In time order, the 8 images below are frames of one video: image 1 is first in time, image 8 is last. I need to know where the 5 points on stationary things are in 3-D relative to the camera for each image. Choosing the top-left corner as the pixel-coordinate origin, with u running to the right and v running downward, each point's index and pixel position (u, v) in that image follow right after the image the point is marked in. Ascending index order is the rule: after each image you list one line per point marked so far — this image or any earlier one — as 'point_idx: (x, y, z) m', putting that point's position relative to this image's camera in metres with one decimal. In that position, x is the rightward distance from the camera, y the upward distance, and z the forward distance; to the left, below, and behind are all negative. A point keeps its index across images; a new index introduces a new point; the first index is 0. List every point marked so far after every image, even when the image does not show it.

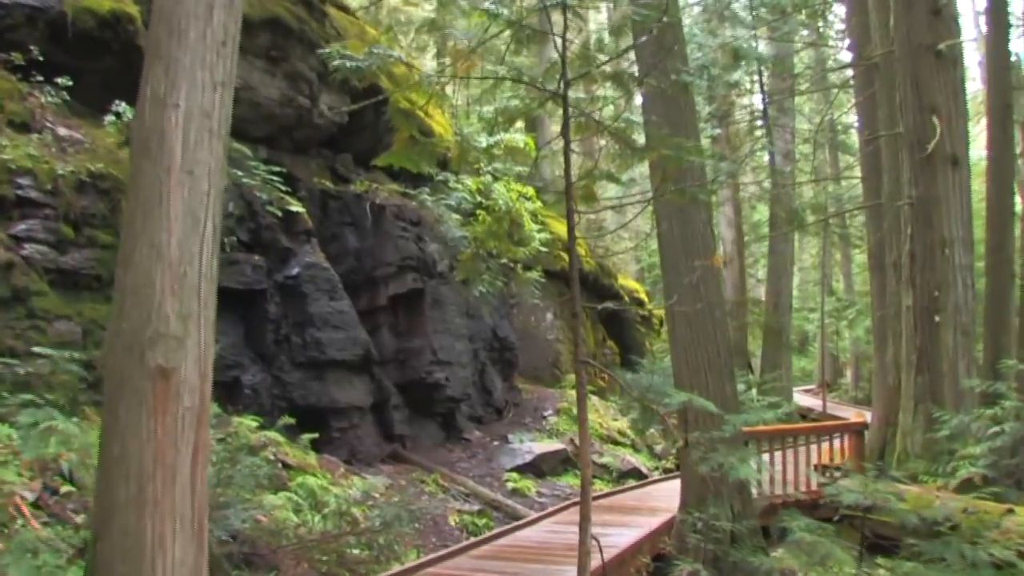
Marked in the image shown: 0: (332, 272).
0: (-1.2, +0.1, +9.9) m
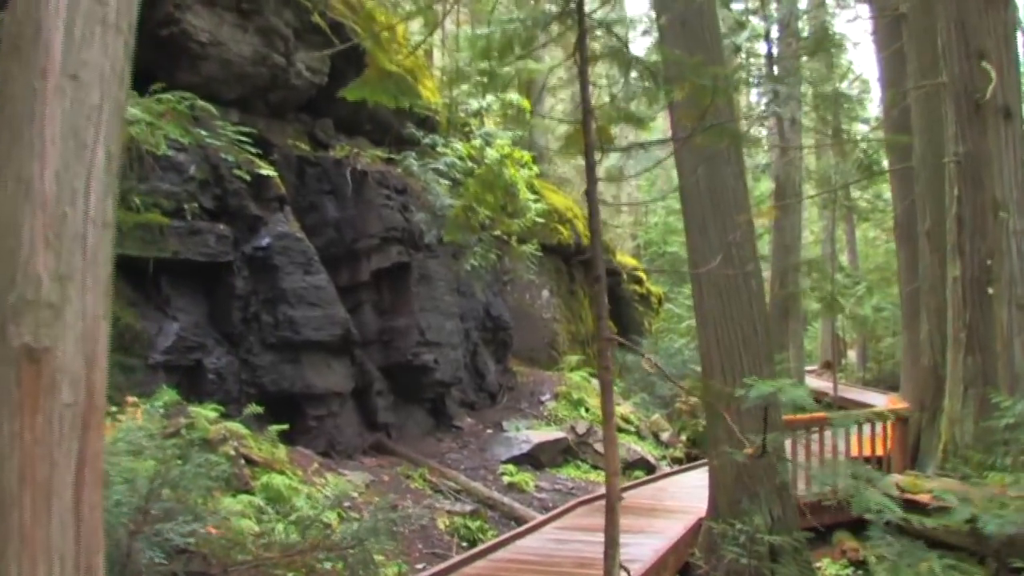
0: (-1.2, +0.3, +8.9) m
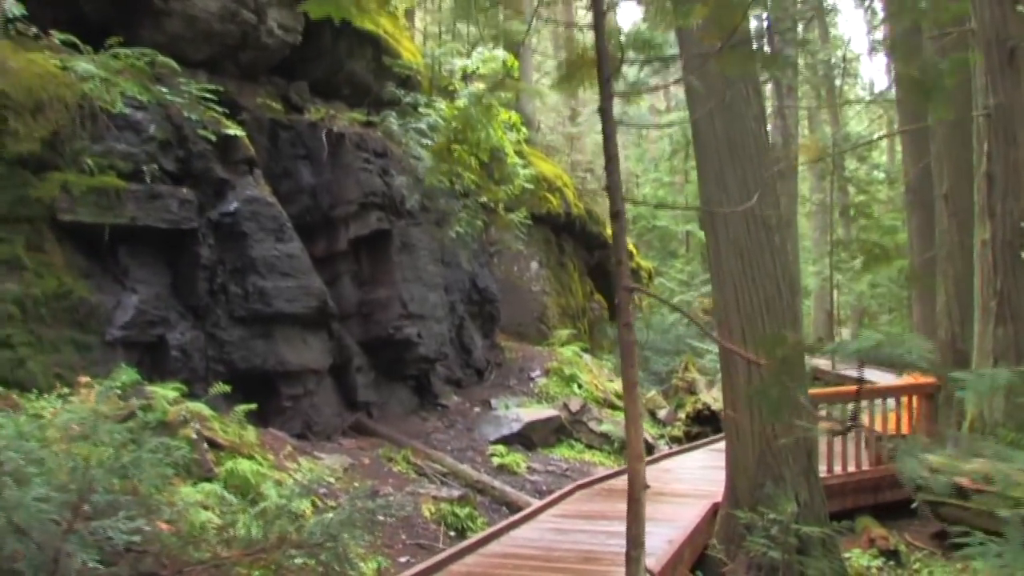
0: (-1.3, +0.4, +8.3) m
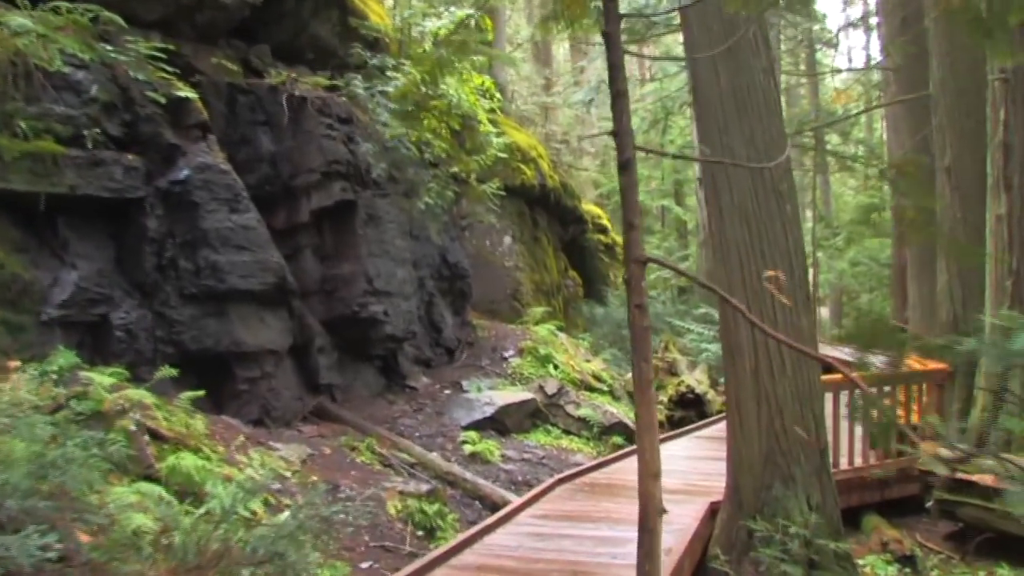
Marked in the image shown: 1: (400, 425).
0: (-1.4, +0.6, +7.7) m
1: (-0.6, -0.7, +7.9) m
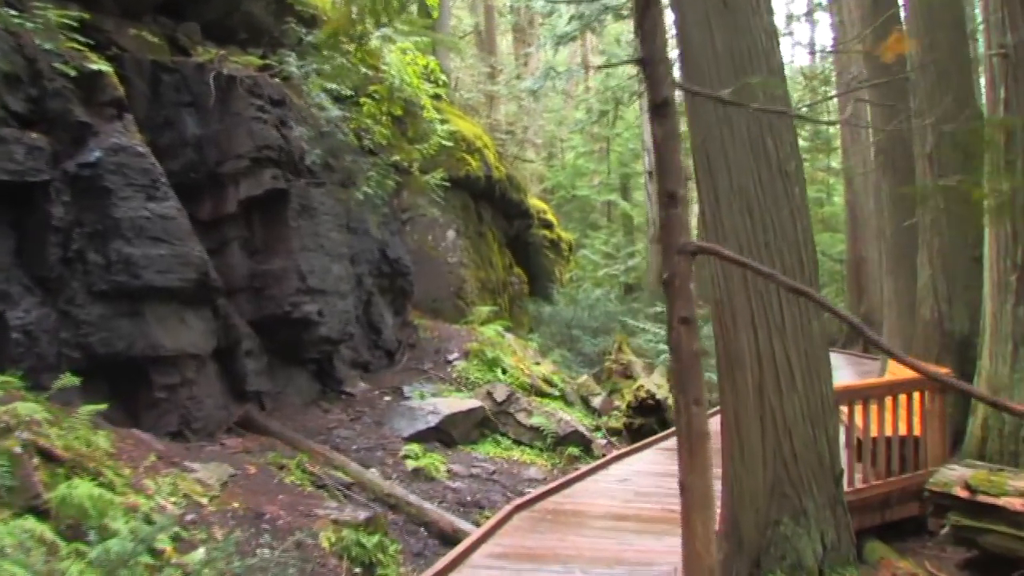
0: (-1.7, +0.6, +6.9) m
1: (-0.9, -0.7, +7.2) m
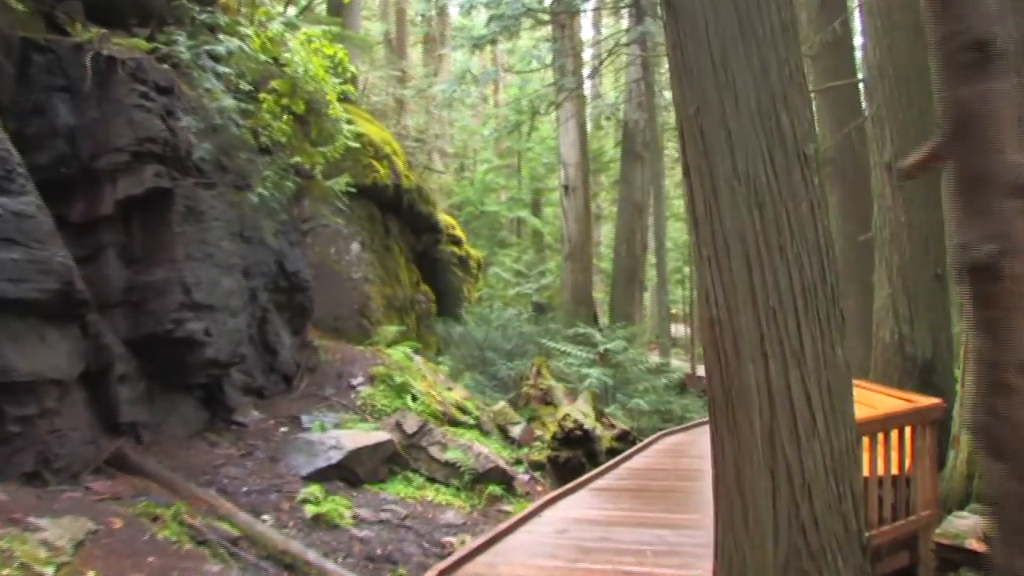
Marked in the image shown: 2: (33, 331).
0: (-2.0, +0.5, +5.8) m
1: (-1.2, -0.8, +6.2) m
2: (-1.9, -0.2, +5.9) m
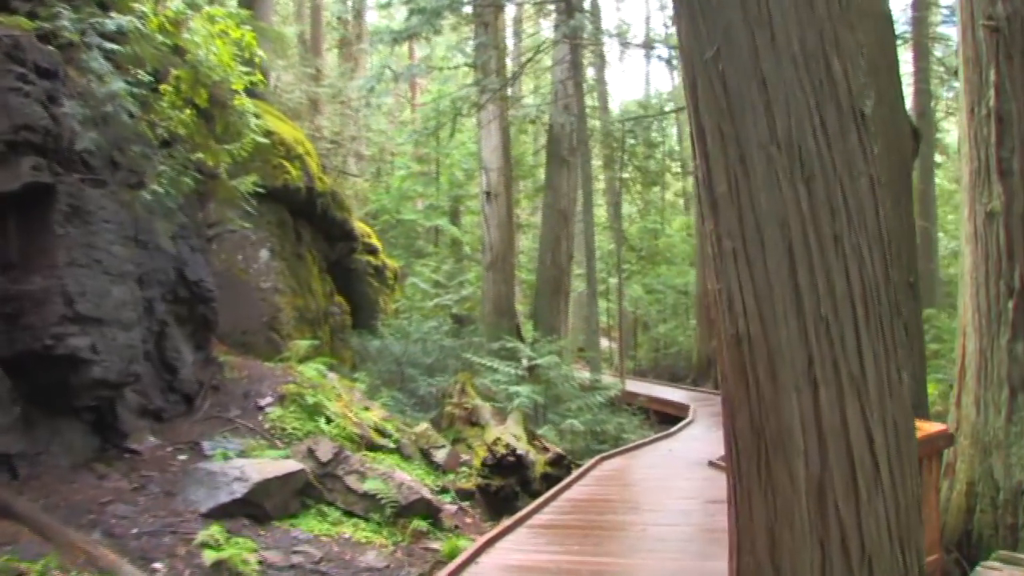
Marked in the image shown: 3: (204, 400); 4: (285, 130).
0: (-2.2, +0.5, +5.0) m
1: (-1.5, -0.8, +5.3) m
2: (-2.2, -0.2, +5.1) m
3: (-1.6, -0.6, +7.8) m
4: (-1.7, +1.2, +10.7) m
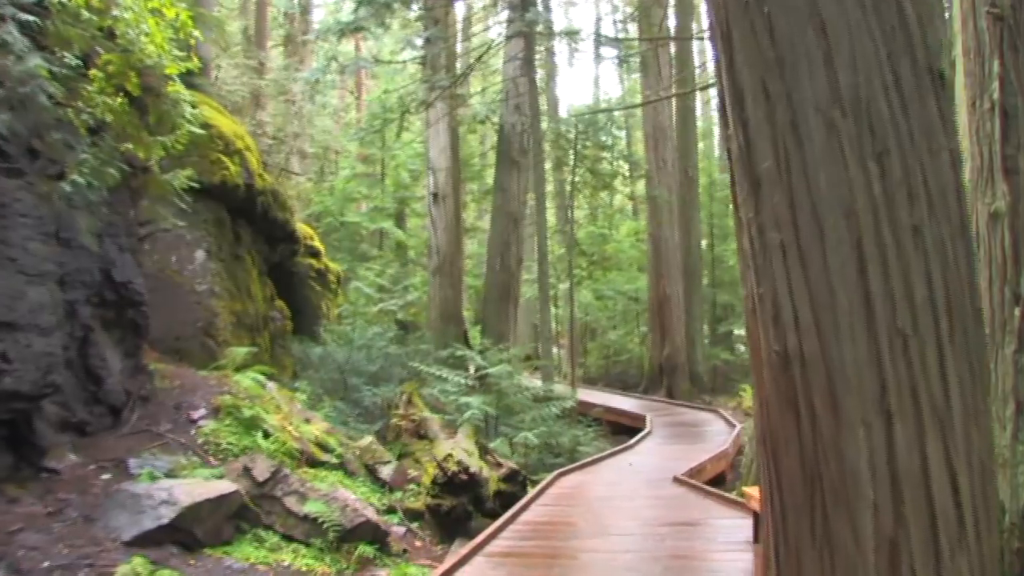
0: (-2.3, +0.5, +4.4) m
1: (-1.6, -0.8, +4.8) m
2: (-2.3, -0.2, +4.5) m
3: (-1.9, -0.6, +7.2) m
4: (-2.0, +1.1, +10.1) m
